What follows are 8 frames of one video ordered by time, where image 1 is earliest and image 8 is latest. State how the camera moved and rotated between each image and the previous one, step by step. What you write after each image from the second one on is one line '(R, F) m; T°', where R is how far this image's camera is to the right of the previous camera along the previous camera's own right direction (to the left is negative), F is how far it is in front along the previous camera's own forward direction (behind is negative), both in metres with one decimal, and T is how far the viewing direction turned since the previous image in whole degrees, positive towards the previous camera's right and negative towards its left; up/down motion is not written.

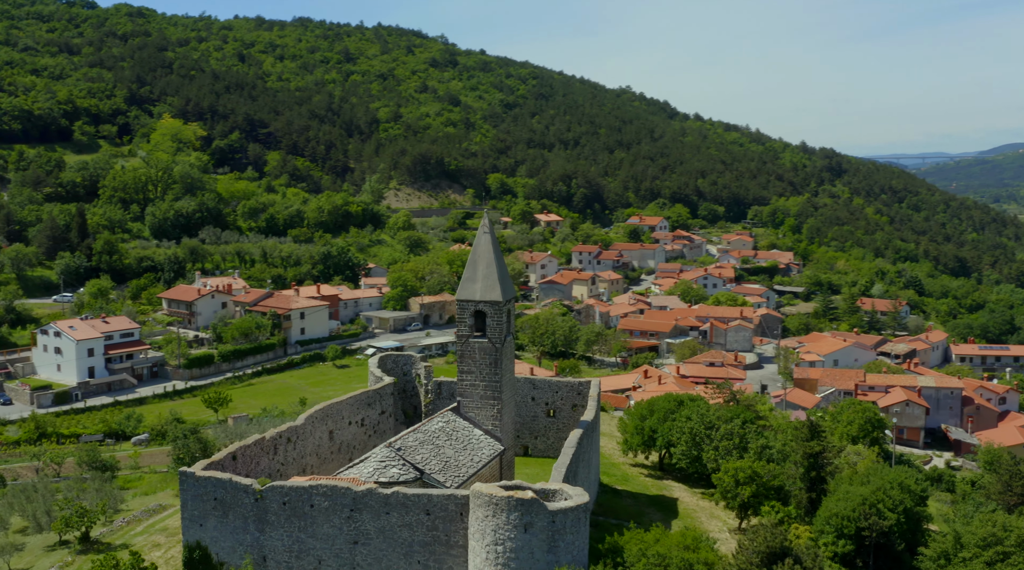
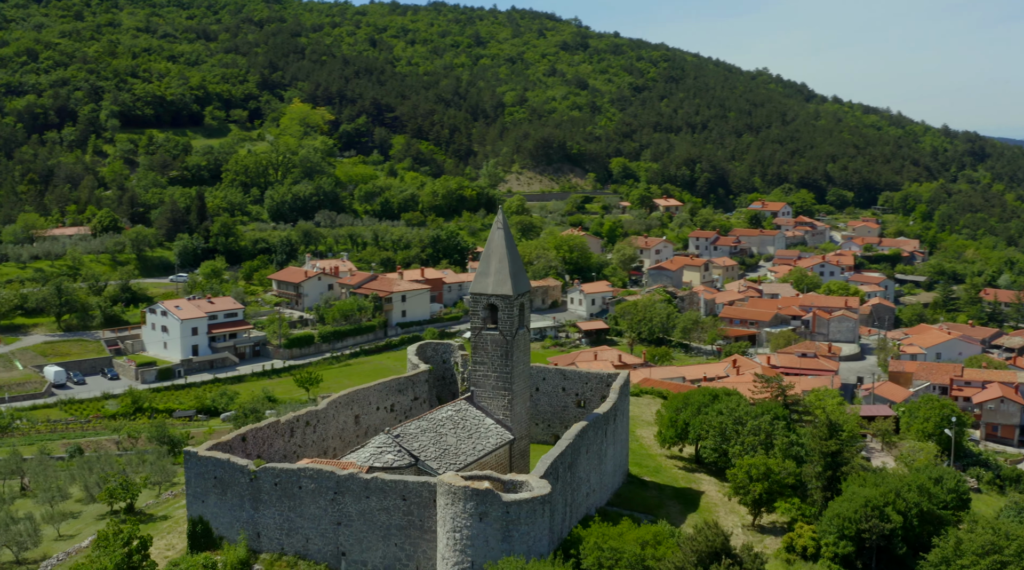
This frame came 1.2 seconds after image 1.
(+2.1, -0.2) m; -6°
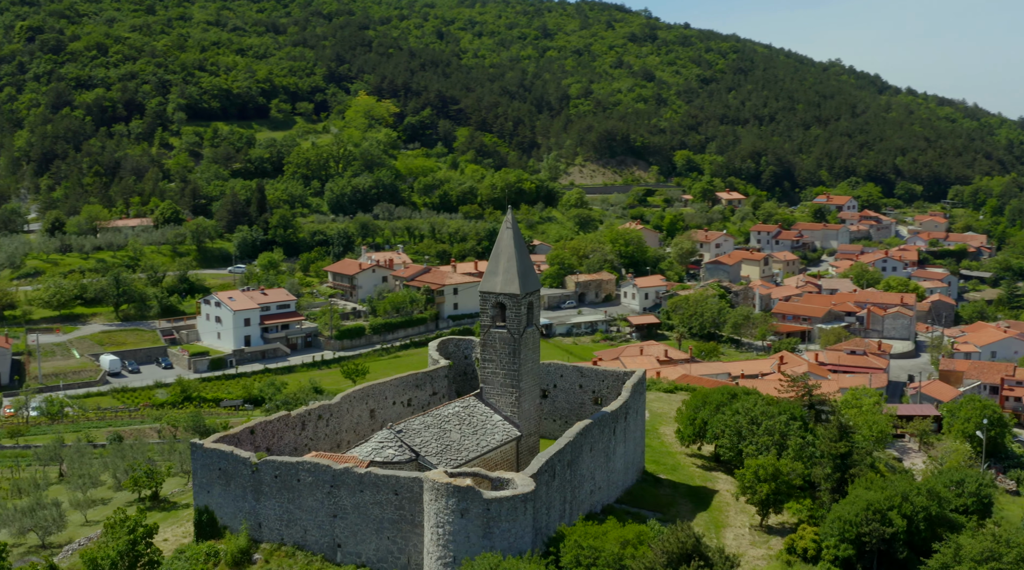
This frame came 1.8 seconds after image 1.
(+1.1, -0.2) m; -3°
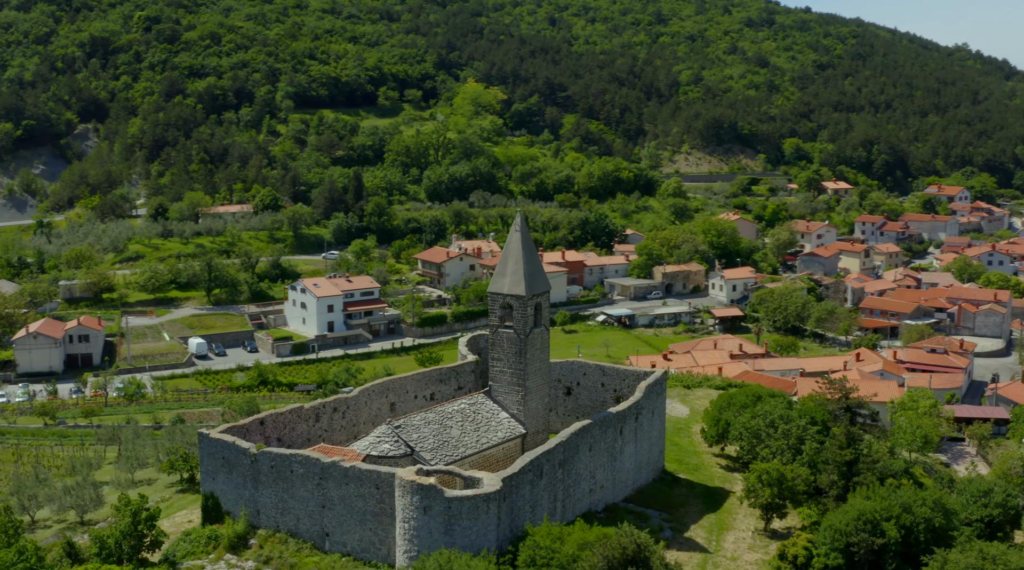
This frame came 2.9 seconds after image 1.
(+1.9, -0.3) m; -5°
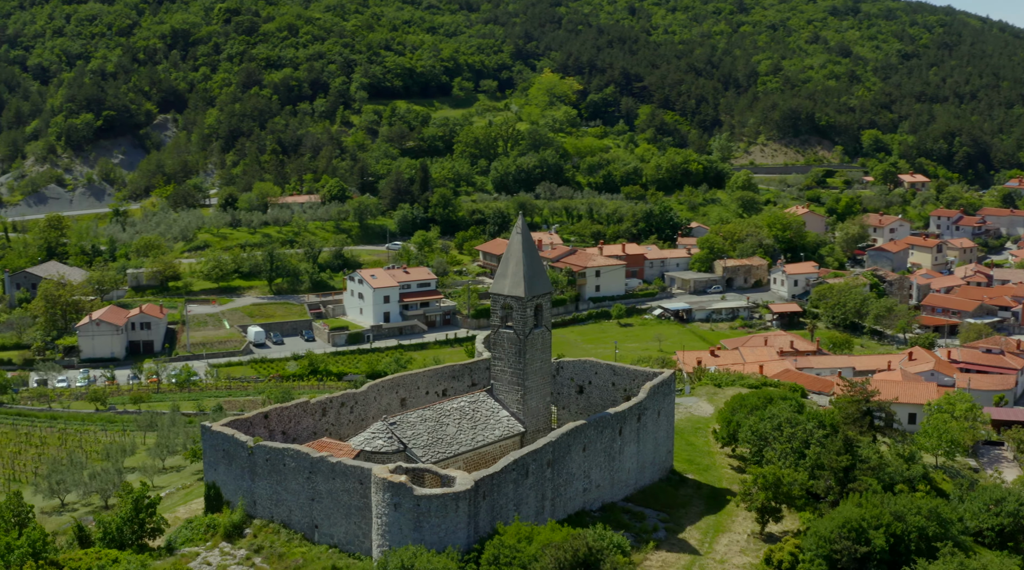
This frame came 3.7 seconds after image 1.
(+1.5, -0.3) m; -4°
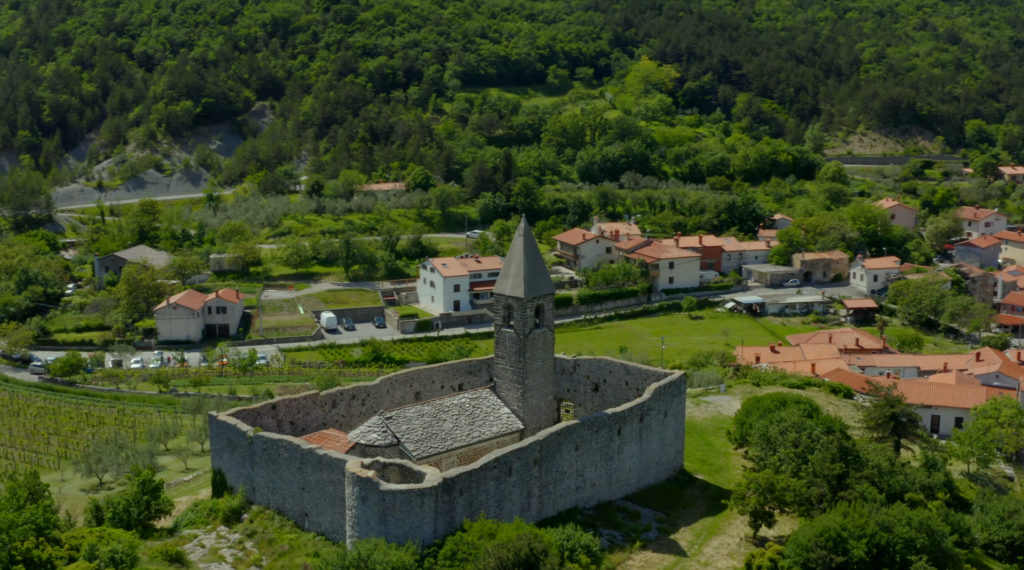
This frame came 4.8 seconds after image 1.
(+1.9, -0.4) m; -5°
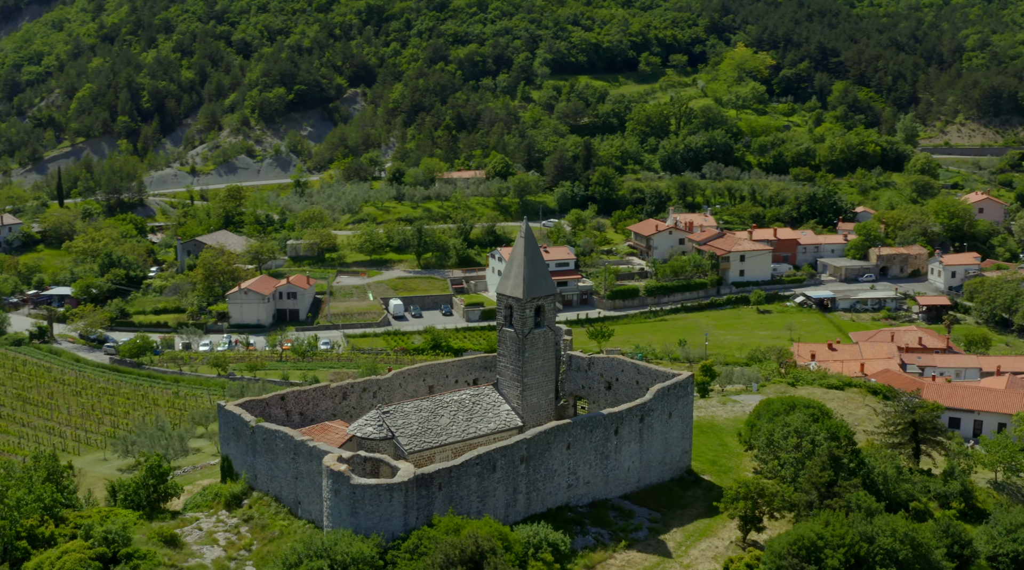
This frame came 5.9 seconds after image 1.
(+2.0, -0.5) m; -5°
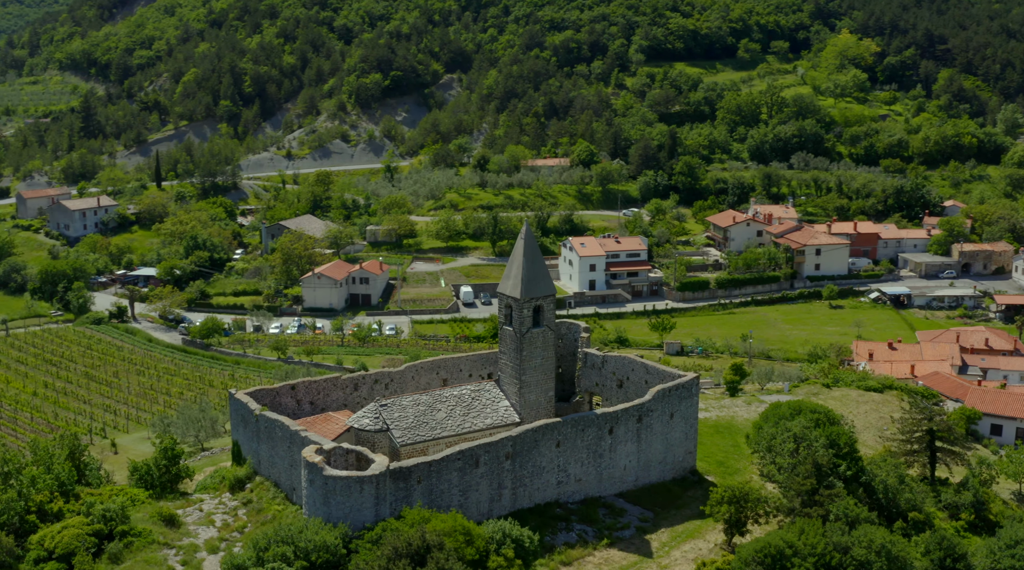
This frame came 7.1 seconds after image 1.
(+2.2, -0.6) m; -5°
